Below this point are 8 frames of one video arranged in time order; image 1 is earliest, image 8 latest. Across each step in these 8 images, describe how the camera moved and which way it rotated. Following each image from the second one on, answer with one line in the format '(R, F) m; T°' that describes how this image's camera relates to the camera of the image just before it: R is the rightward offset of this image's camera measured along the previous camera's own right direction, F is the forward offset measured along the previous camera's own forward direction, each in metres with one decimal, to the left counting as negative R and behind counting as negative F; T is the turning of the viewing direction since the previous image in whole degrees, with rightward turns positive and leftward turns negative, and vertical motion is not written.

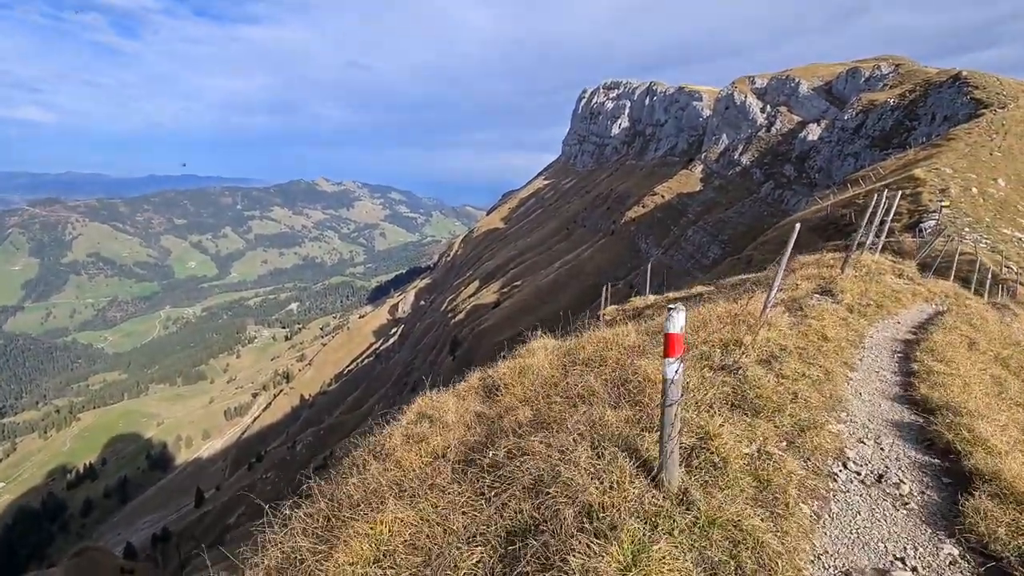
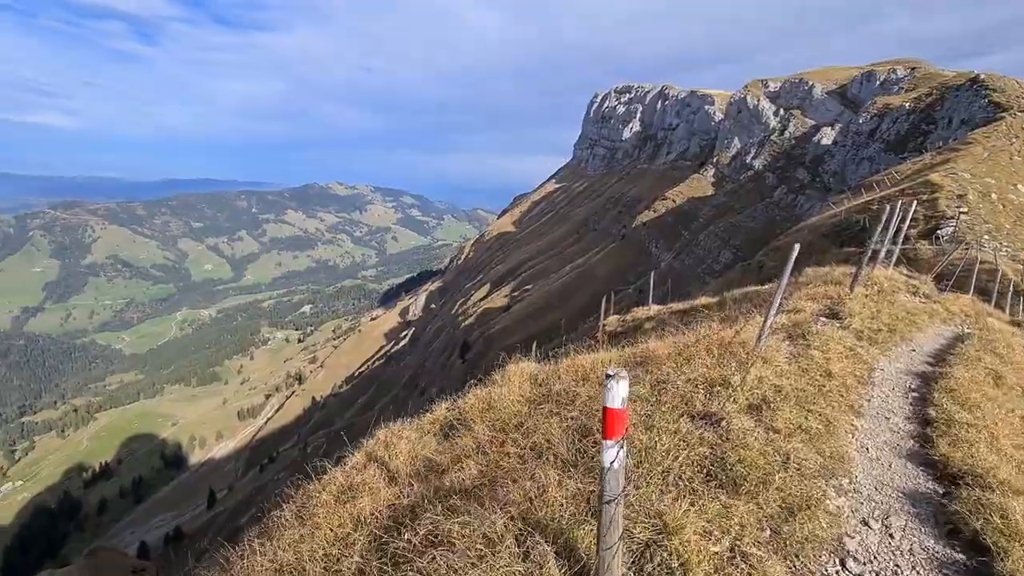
(+0.8, +1.1) m; -1°
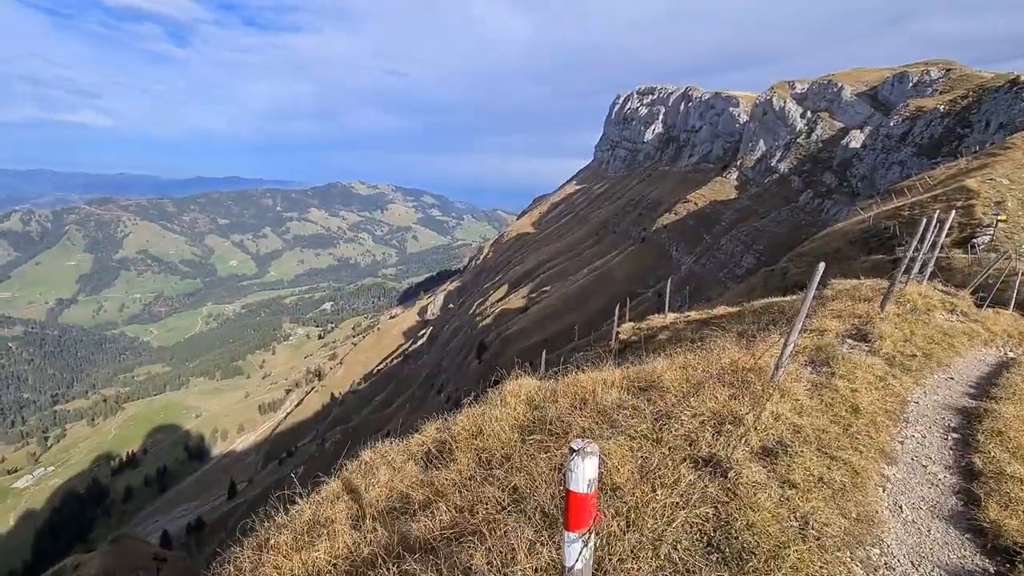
(+0.4, +0.8) m; -2°
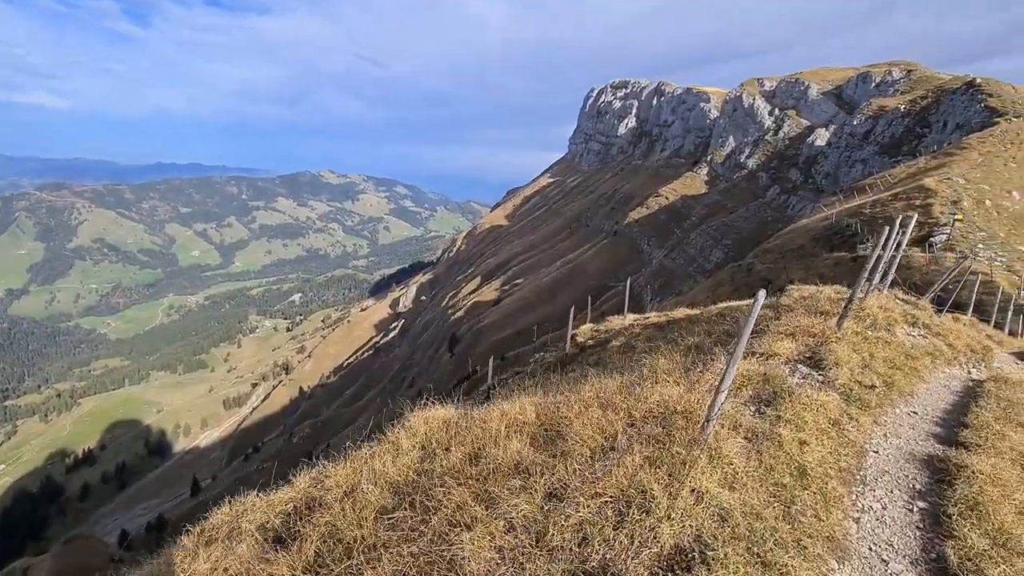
(+1.3, +1.7) m; +3°
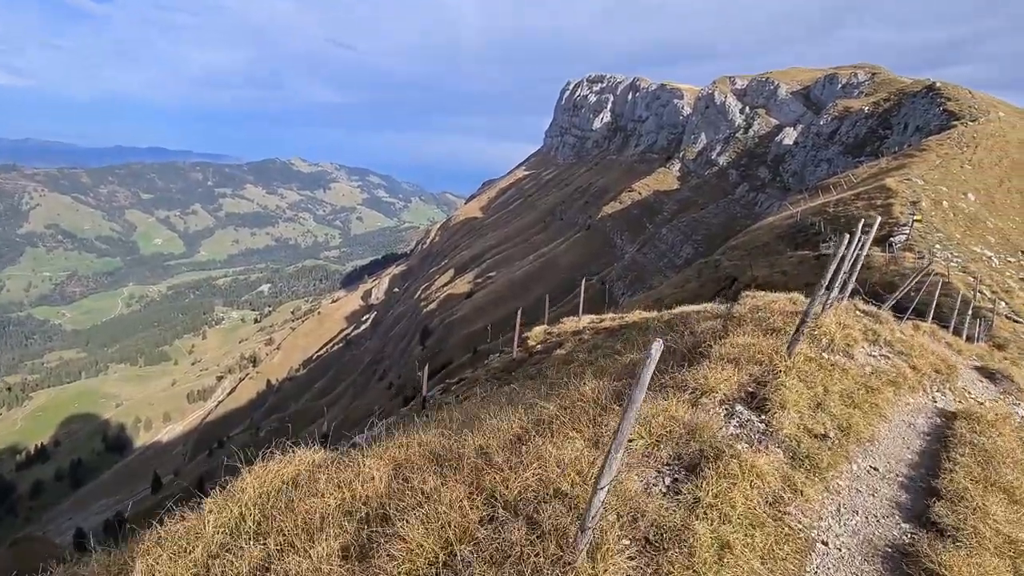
(-0.1, +0.3) m; +3°
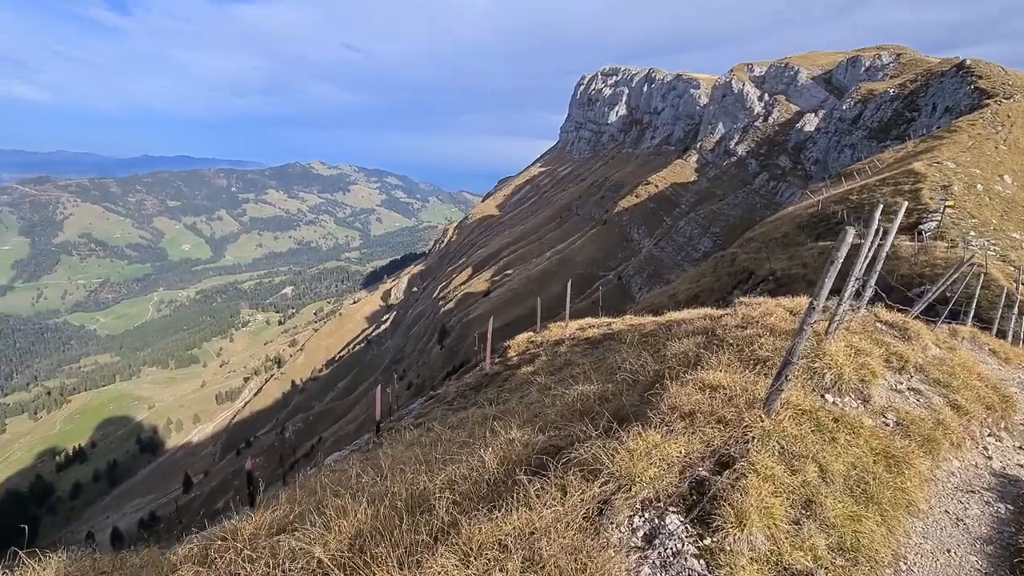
(+2.0, +2.8) m; -2°
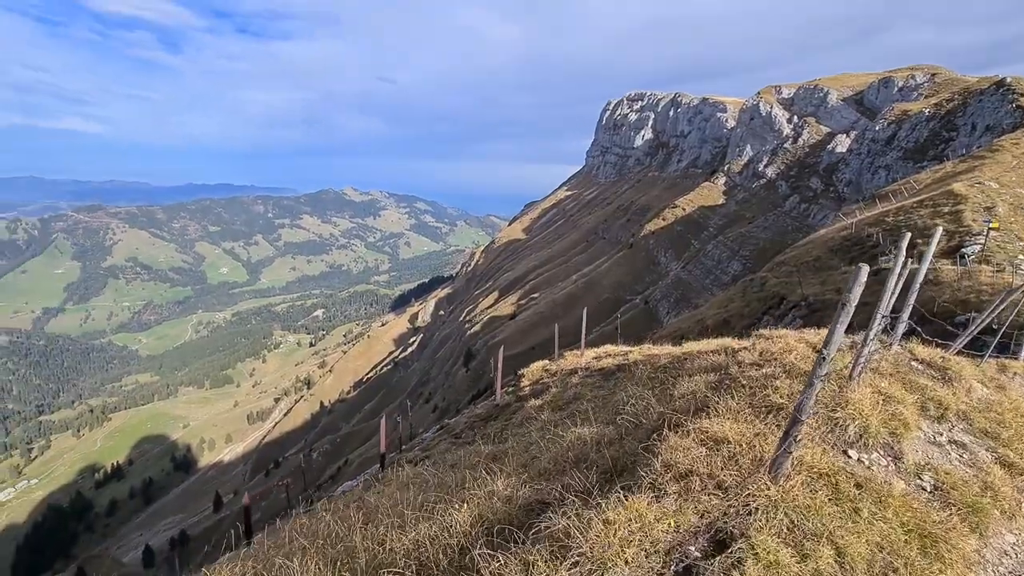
(+0.9, +1.0) m; -3°
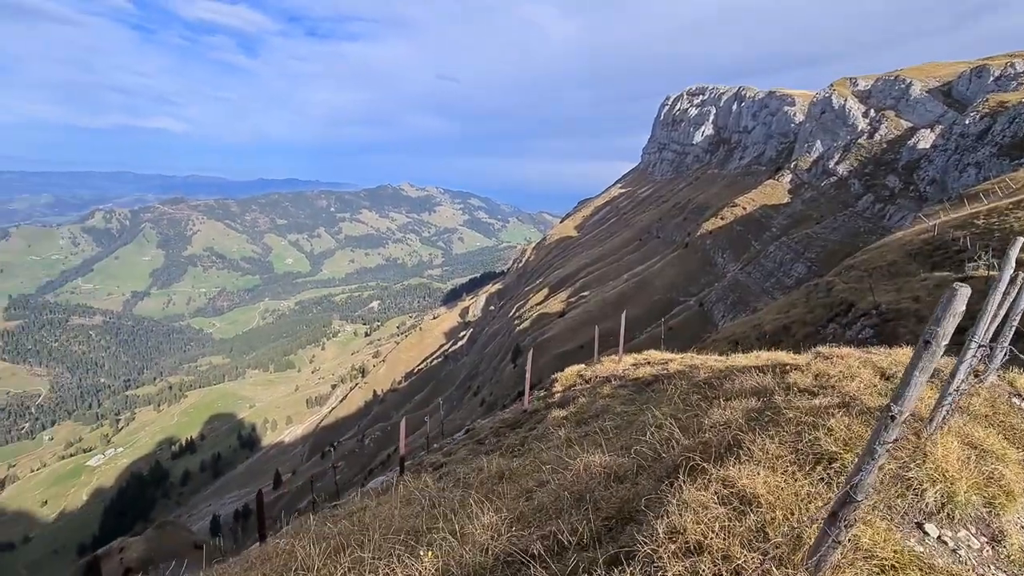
(+1.1, +1.9) m; -6°
